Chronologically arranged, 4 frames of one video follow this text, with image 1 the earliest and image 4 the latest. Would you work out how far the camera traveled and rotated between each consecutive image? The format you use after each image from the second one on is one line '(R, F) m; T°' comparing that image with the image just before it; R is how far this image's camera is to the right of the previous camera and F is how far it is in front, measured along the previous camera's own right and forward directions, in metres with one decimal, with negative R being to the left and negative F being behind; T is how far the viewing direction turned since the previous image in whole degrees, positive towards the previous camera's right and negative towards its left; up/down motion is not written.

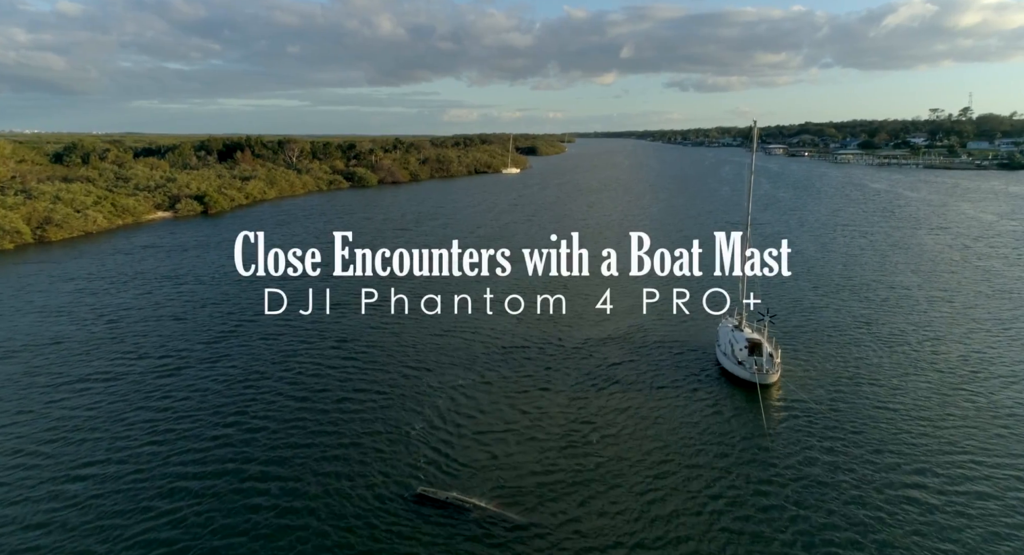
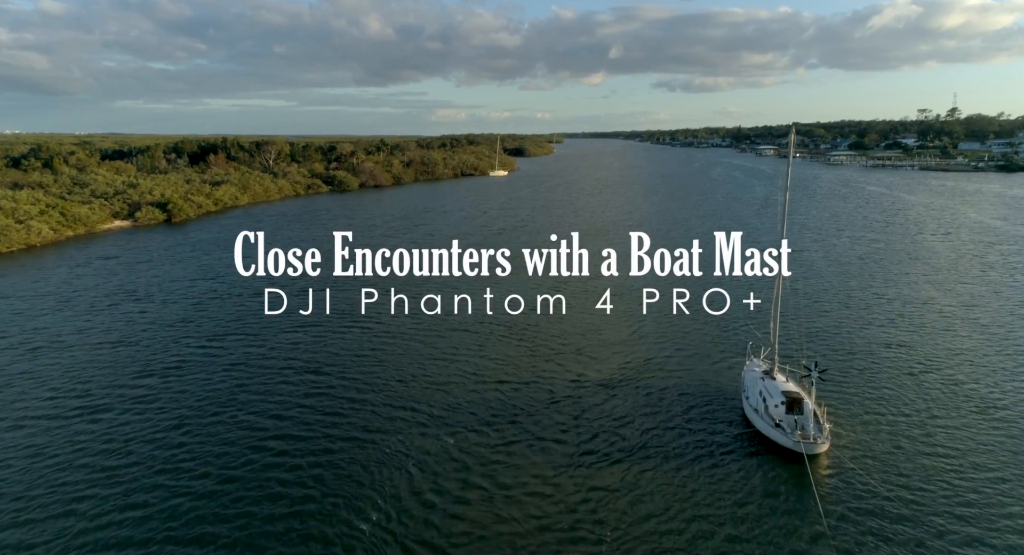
(+0.1, +1.6) m; +1°
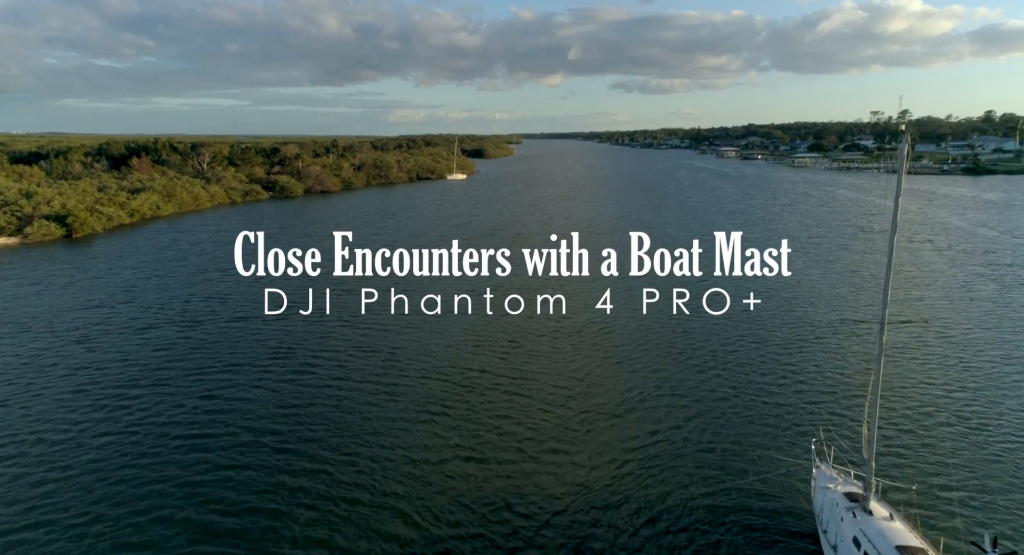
(+0.1, +2.7) m; +4°
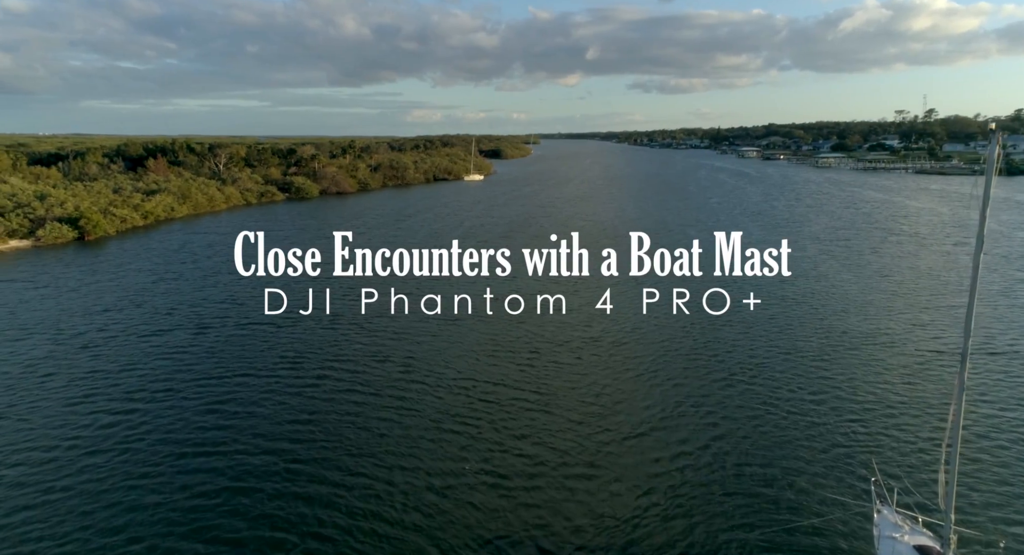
(-0.1, +0.6) m; -1°
